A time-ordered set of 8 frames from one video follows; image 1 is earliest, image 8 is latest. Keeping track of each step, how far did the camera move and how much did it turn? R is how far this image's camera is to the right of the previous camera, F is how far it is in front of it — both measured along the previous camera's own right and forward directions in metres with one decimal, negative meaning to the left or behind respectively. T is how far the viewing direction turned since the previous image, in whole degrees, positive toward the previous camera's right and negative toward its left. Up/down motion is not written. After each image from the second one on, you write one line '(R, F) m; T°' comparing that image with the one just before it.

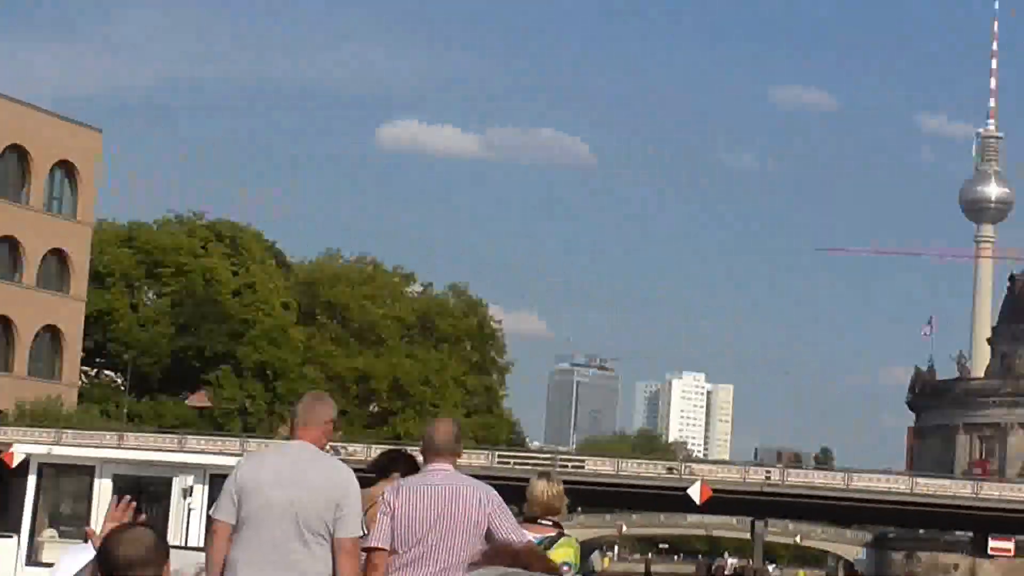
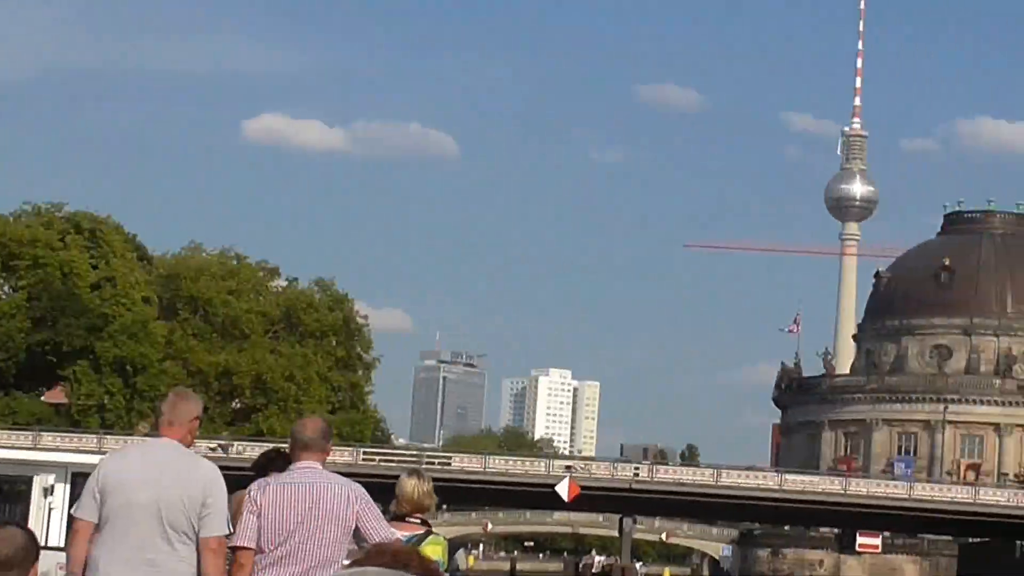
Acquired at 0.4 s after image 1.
(0.0, +0.5) m; +3°
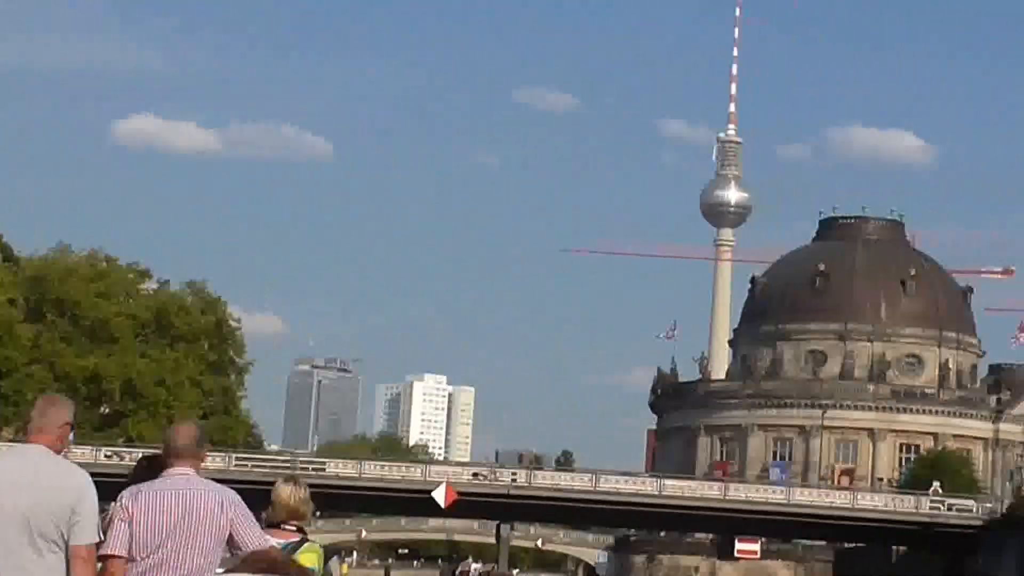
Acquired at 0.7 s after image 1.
(0.0, +0.7) m; +3°
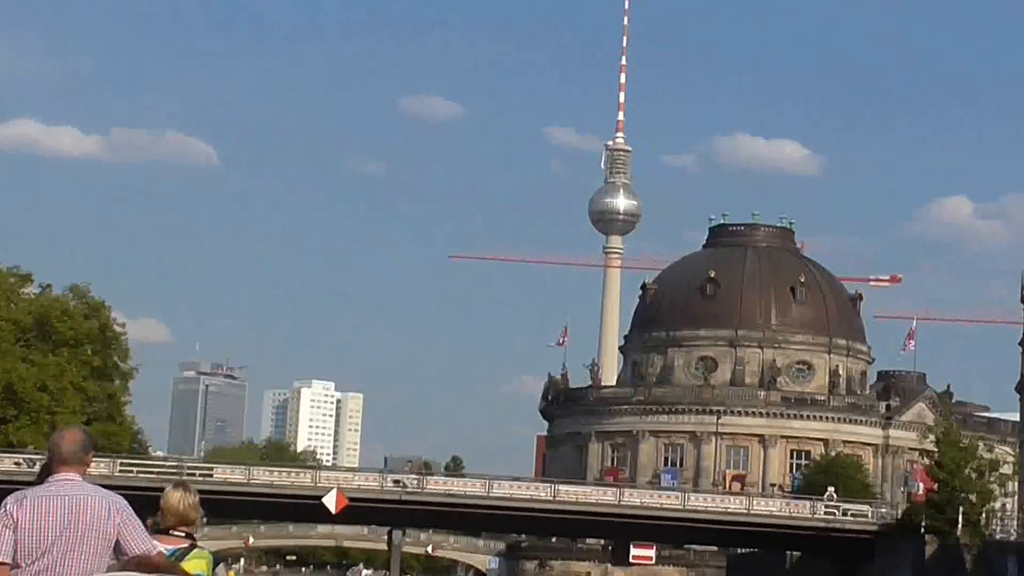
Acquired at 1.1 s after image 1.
(-0.6, +0.4) m; +3°
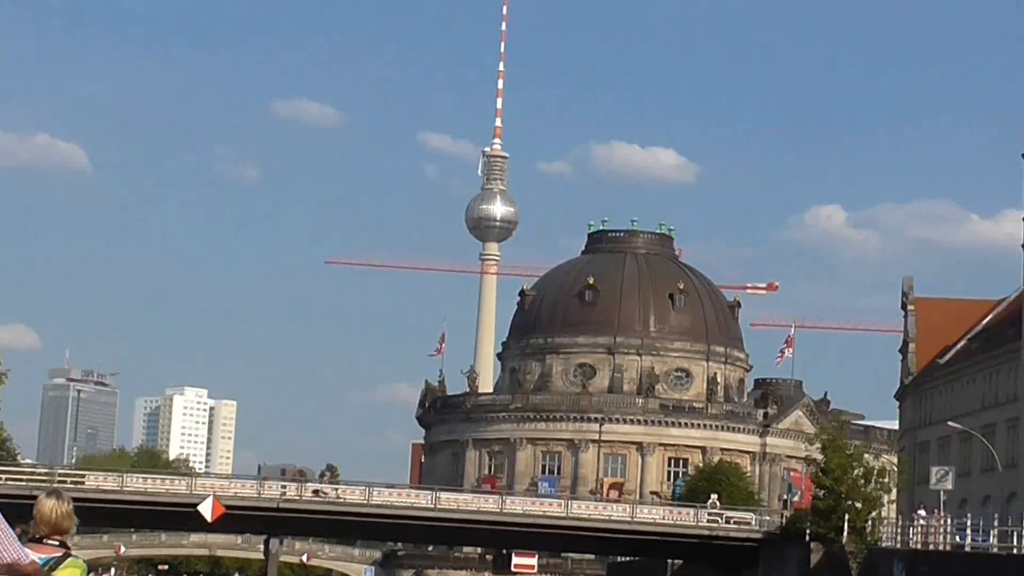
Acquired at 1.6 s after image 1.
(-0.5, +0.8) m; +3°
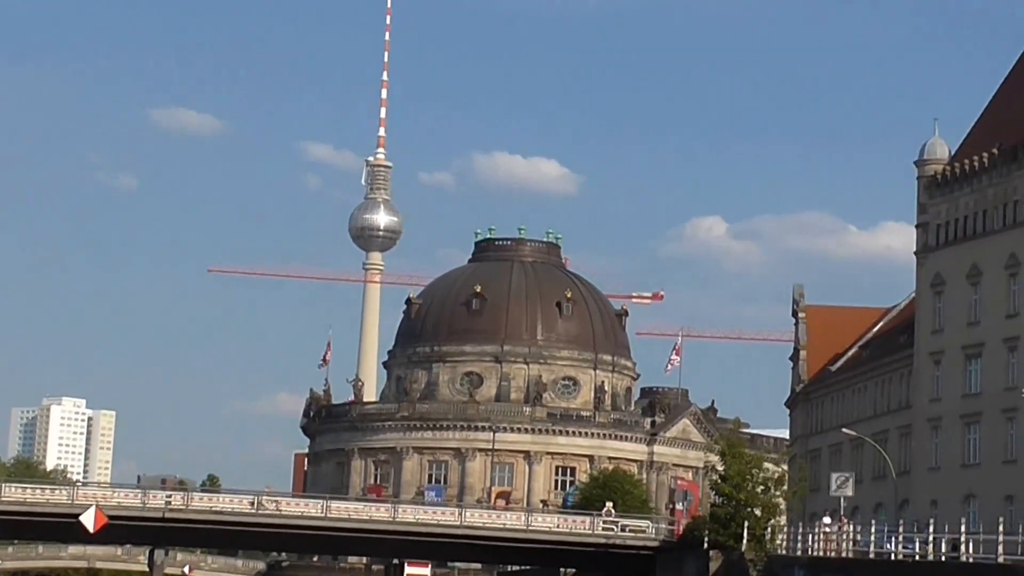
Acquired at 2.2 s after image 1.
(-0.9, +0.8) m; +3°
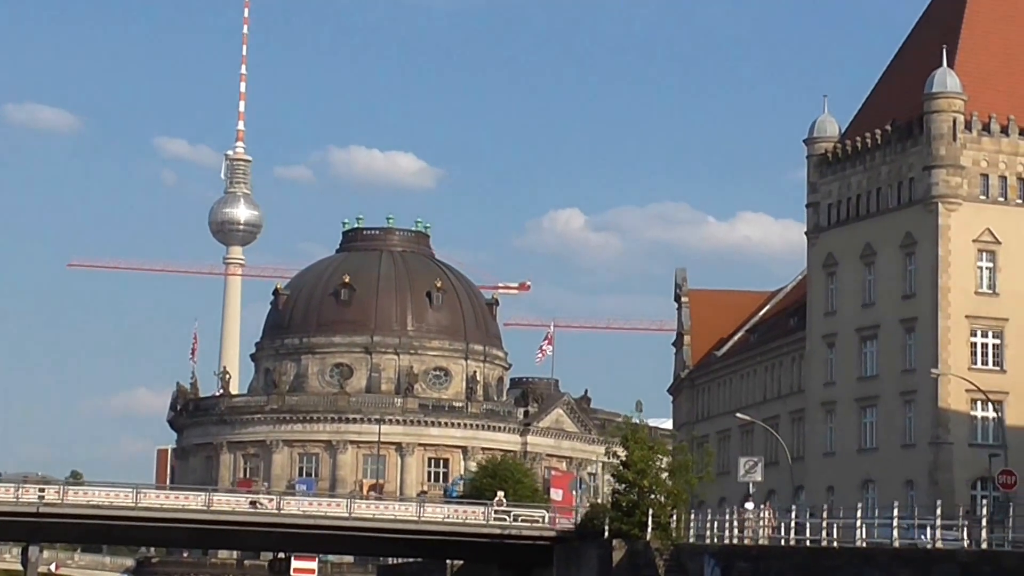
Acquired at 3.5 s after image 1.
(-3.7, +1.9) m; +5°
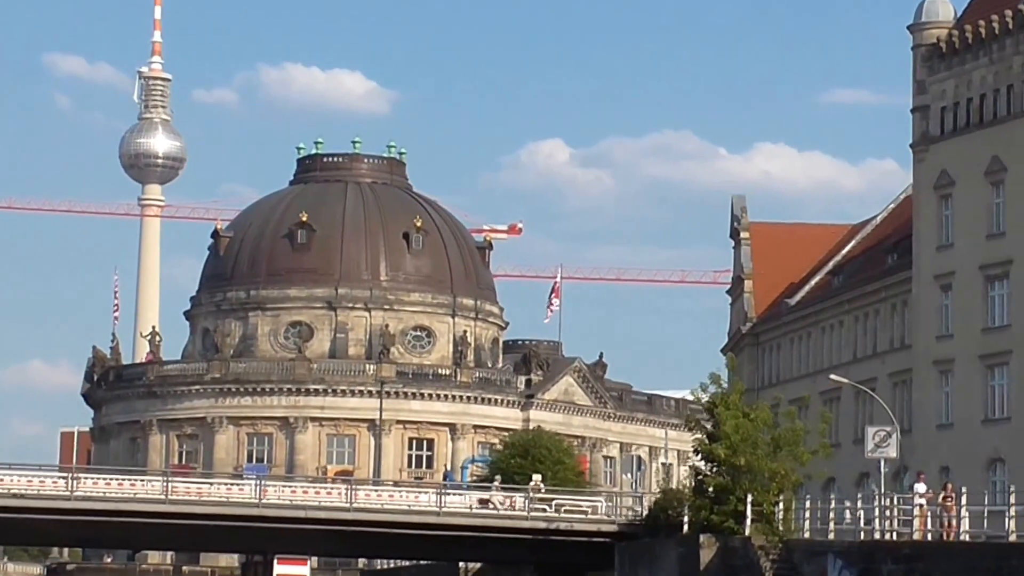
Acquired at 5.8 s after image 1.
(-5.4, +20.0) m; +4°
